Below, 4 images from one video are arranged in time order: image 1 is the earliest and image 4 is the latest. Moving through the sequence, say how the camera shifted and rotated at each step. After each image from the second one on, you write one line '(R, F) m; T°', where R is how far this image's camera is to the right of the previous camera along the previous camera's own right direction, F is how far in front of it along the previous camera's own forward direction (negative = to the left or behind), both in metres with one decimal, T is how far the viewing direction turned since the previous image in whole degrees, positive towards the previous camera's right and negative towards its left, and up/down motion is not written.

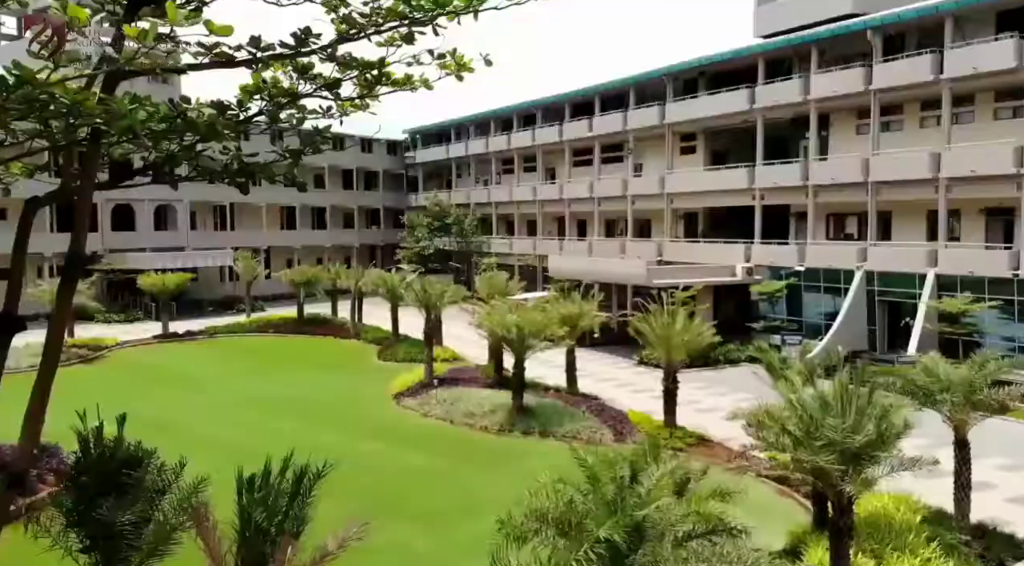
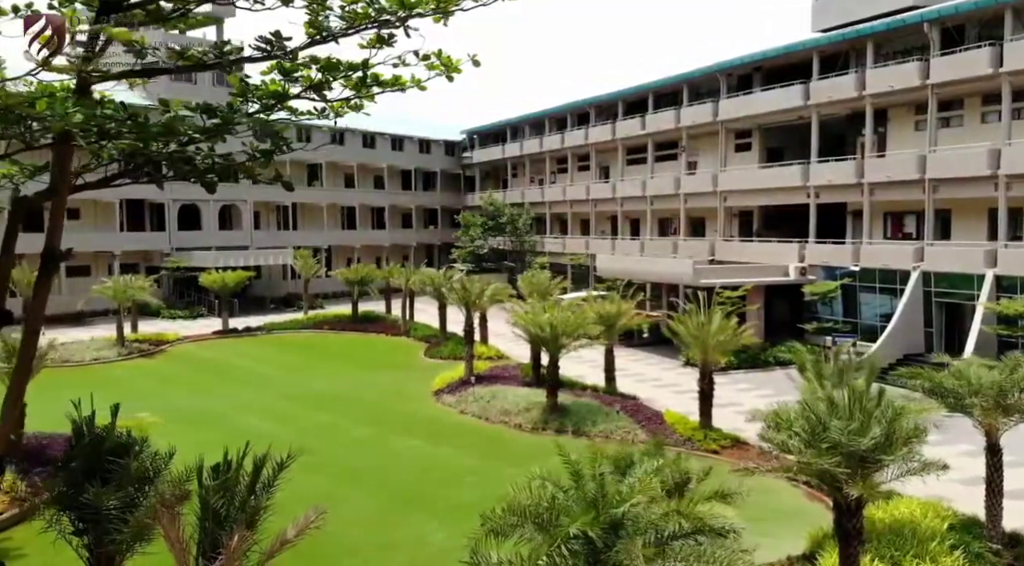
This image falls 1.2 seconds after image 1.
(+0.6, -0.1) m; -3°
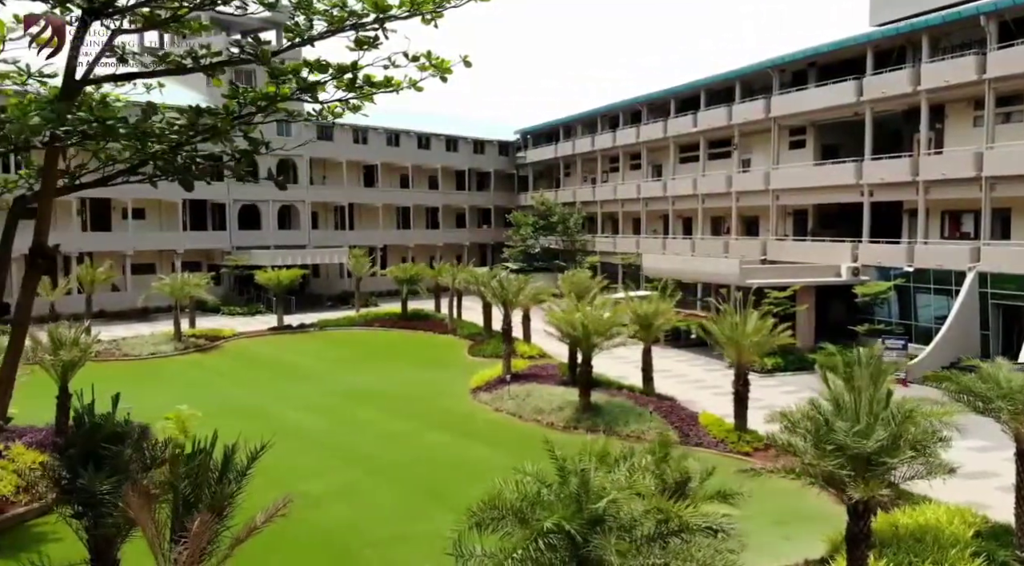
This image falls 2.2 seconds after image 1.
(+0.5, -0.1) m; -3°
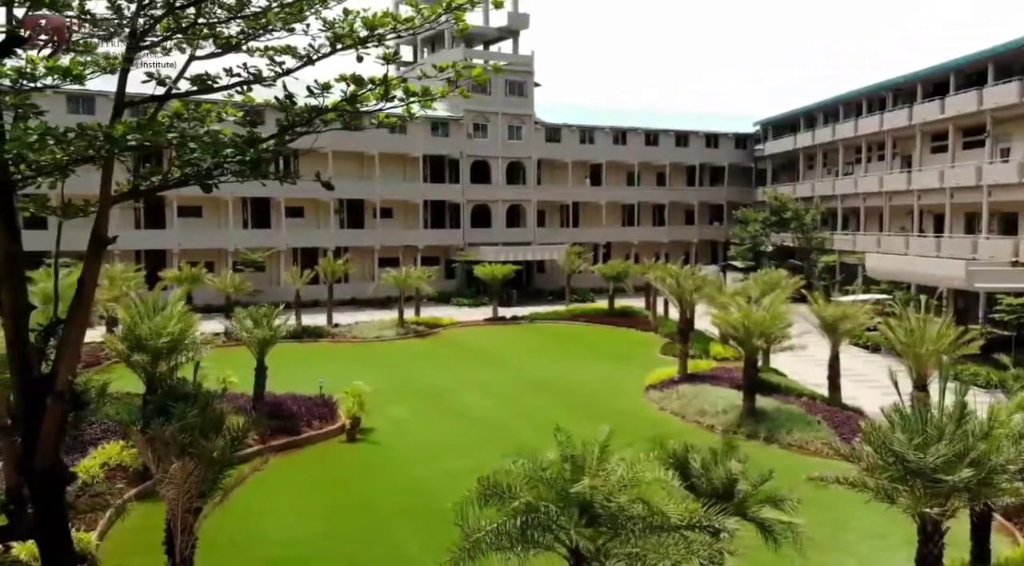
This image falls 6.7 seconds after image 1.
(+1.8, -0.3) m; -14°
